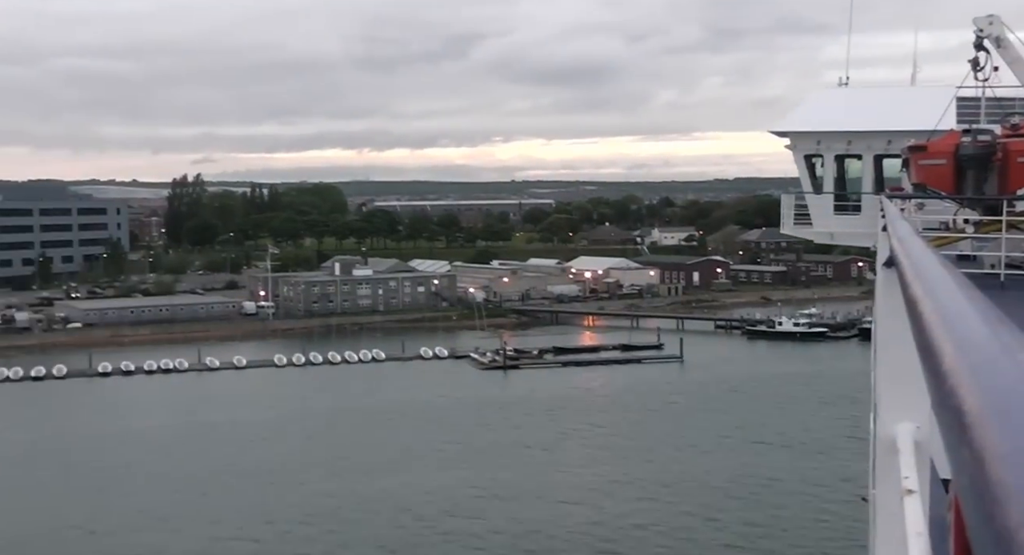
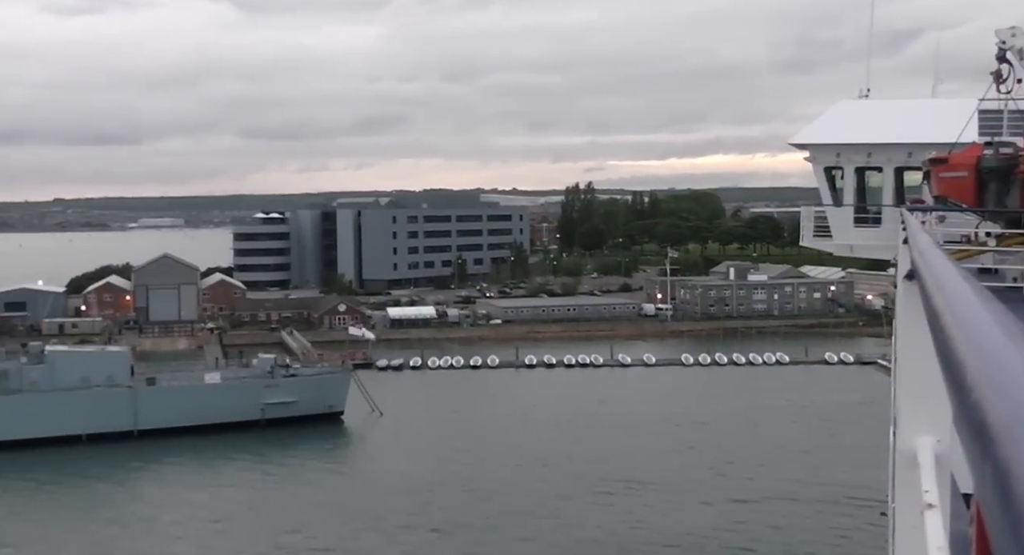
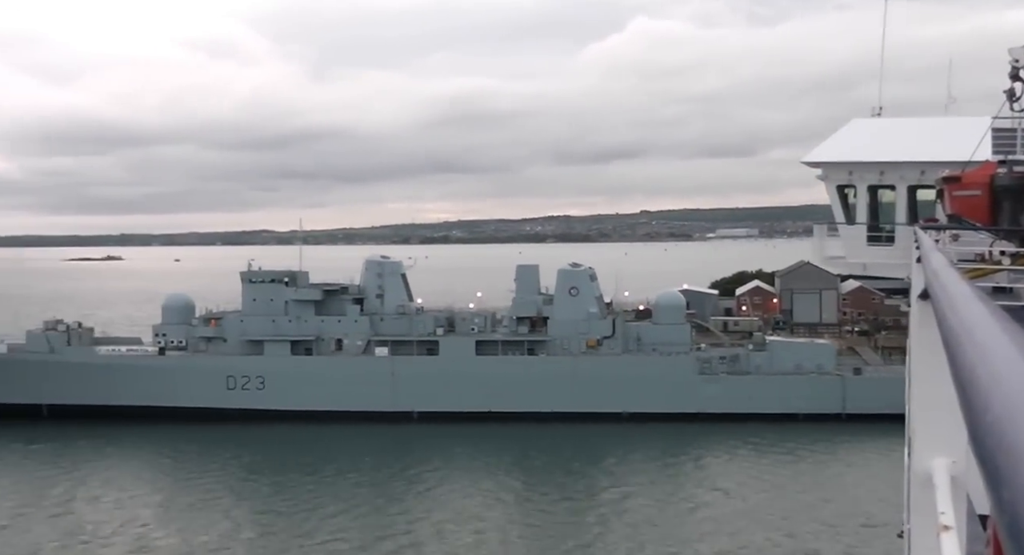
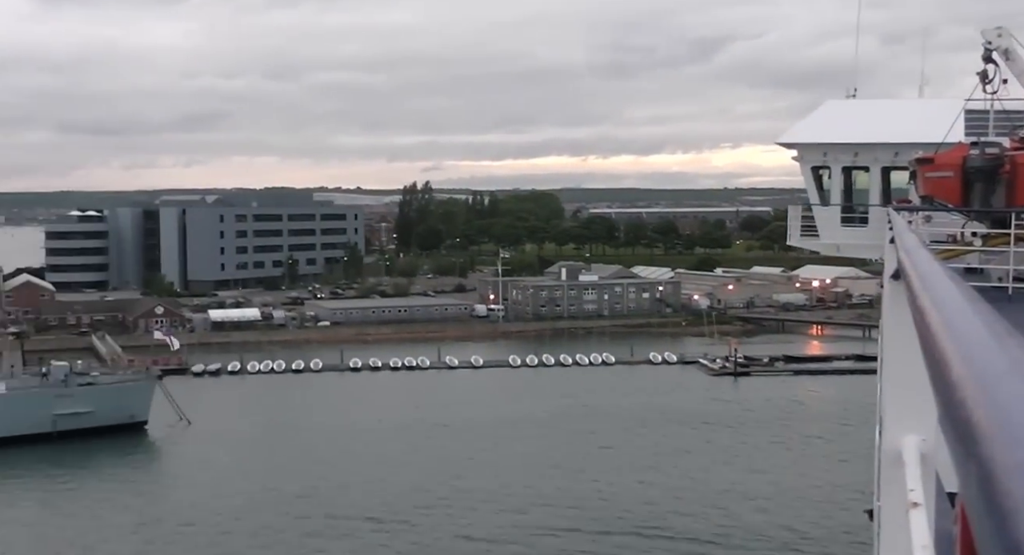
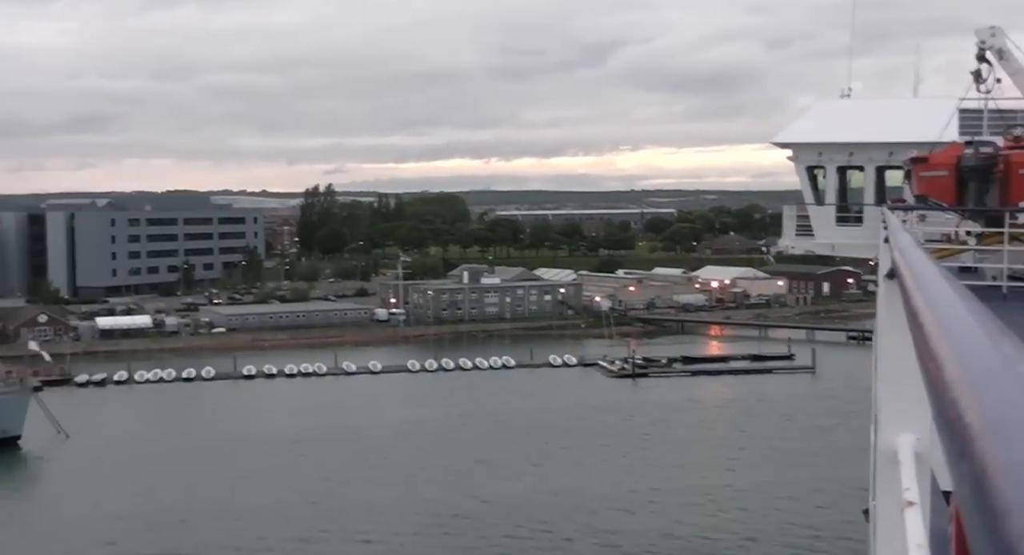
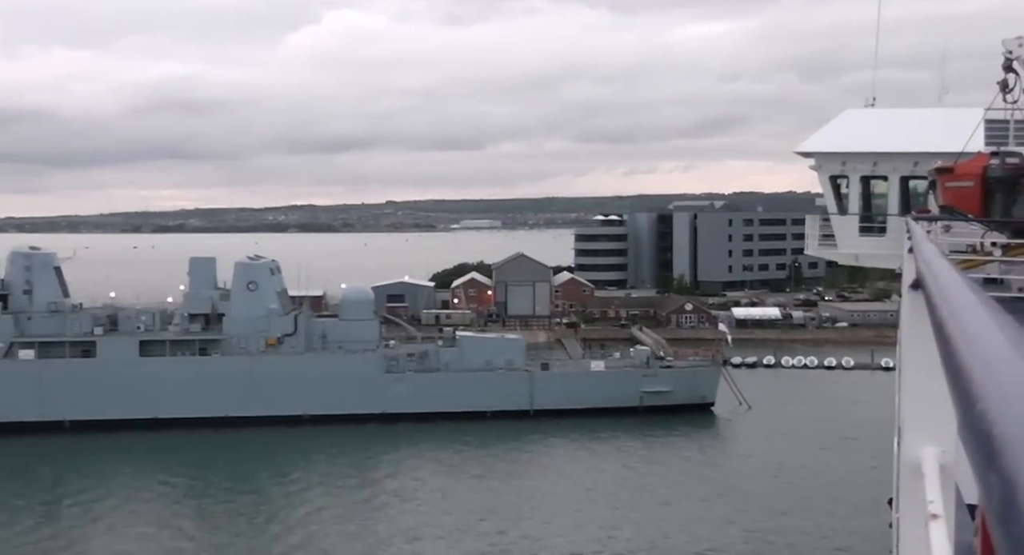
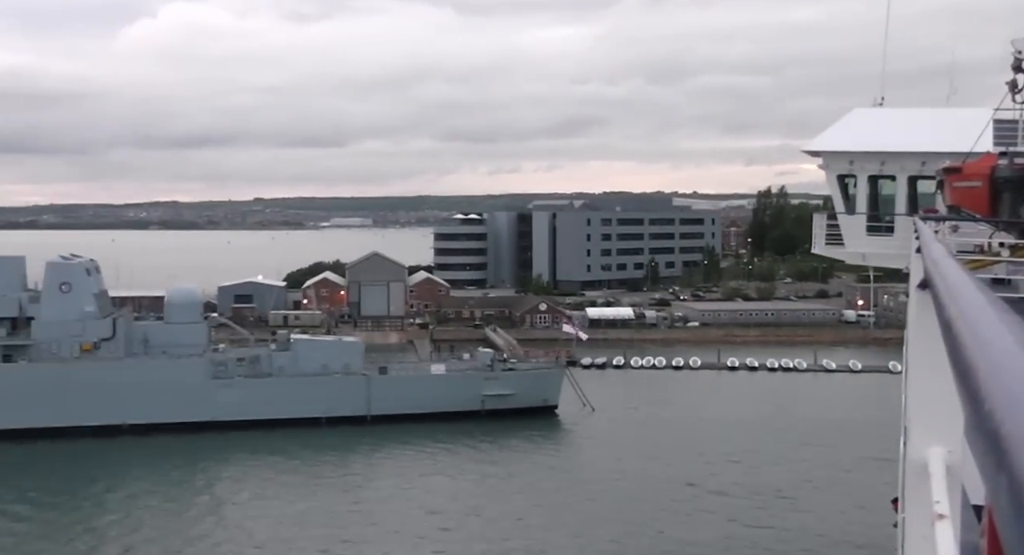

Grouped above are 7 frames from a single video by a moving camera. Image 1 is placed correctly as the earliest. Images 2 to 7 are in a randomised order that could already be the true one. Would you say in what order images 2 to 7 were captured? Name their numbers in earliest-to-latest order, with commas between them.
5, 4, 2, 7, 6, 3
